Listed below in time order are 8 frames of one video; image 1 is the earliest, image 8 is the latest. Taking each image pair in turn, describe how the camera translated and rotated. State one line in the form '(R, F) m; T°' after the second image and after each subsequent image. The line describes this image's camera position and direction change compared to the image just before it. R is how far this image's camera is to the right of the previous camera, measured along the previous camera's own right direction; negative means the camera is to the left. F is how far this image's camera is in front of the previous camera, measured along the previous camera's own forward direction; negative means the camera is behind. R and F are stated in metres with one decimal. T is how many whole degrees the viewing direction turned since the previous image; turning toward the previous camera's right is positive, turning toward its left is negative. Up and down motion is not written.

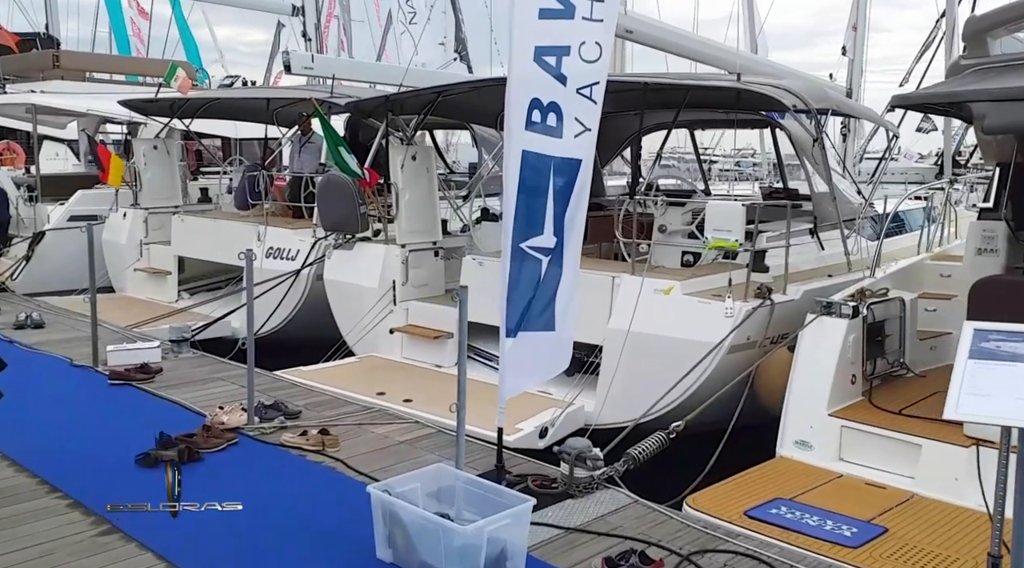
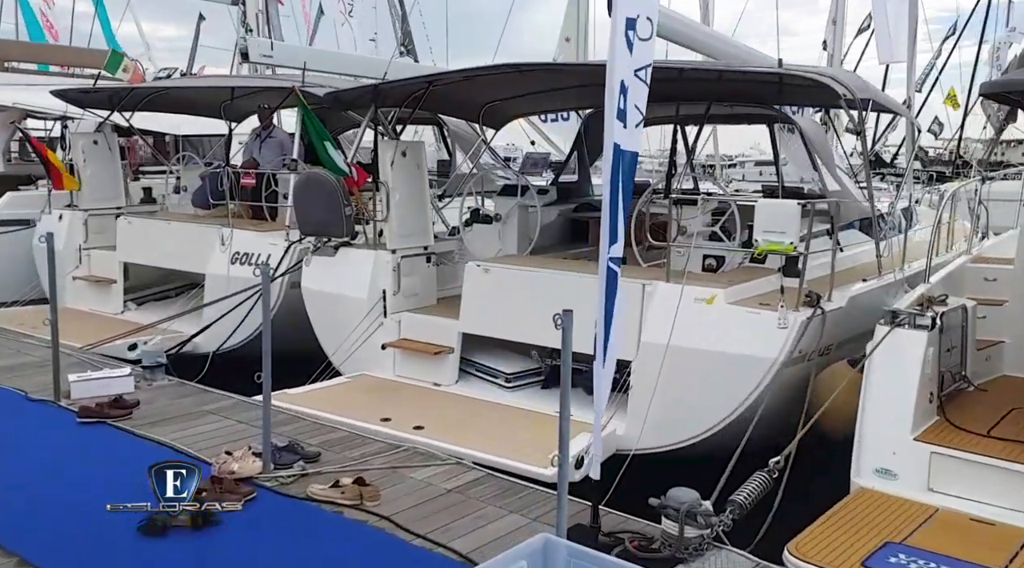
(-0.4, +0.5) m; +5°
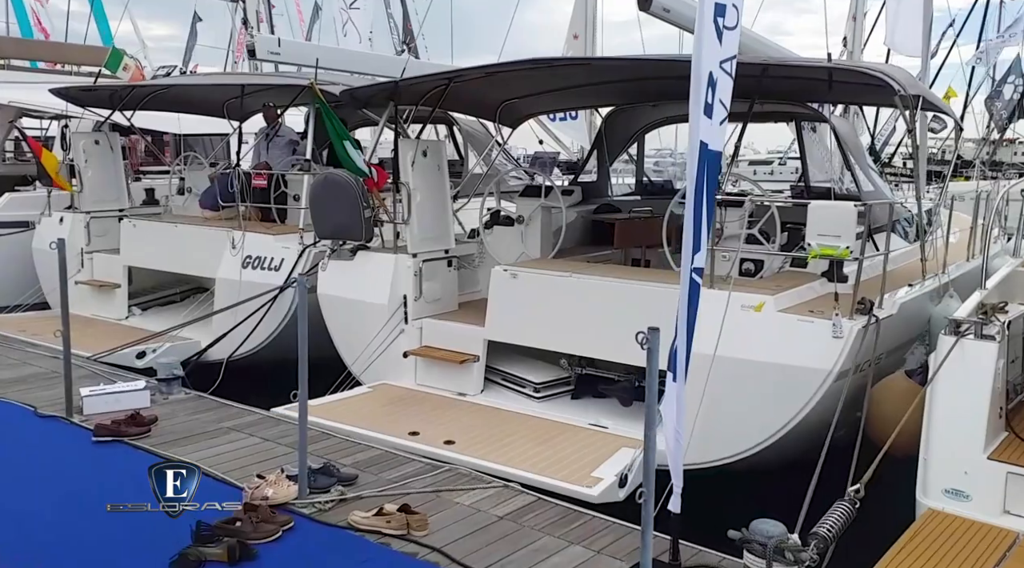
(-0.2, +0.2) m; 0°
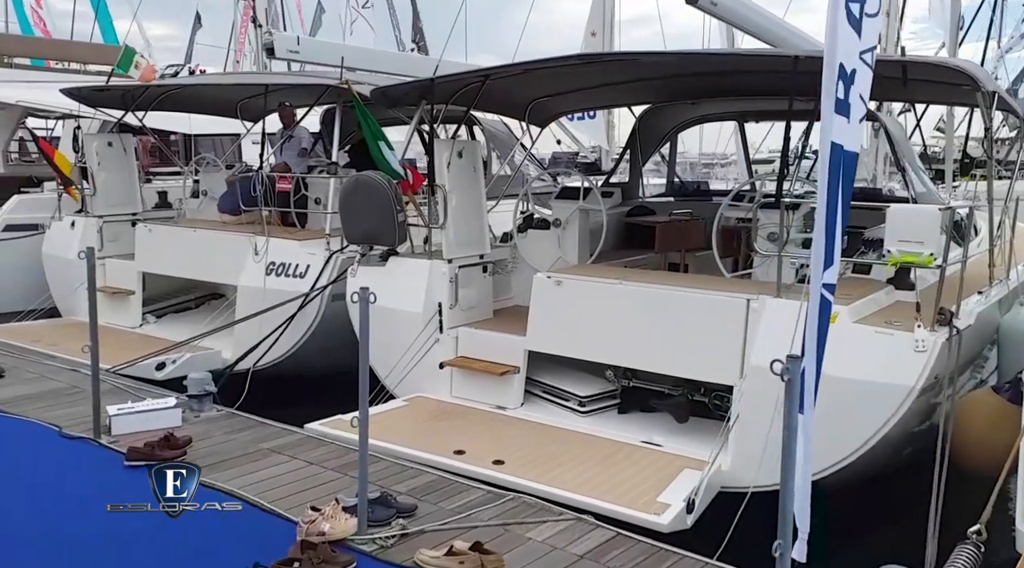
(-0.2, +0.2) m; 0°
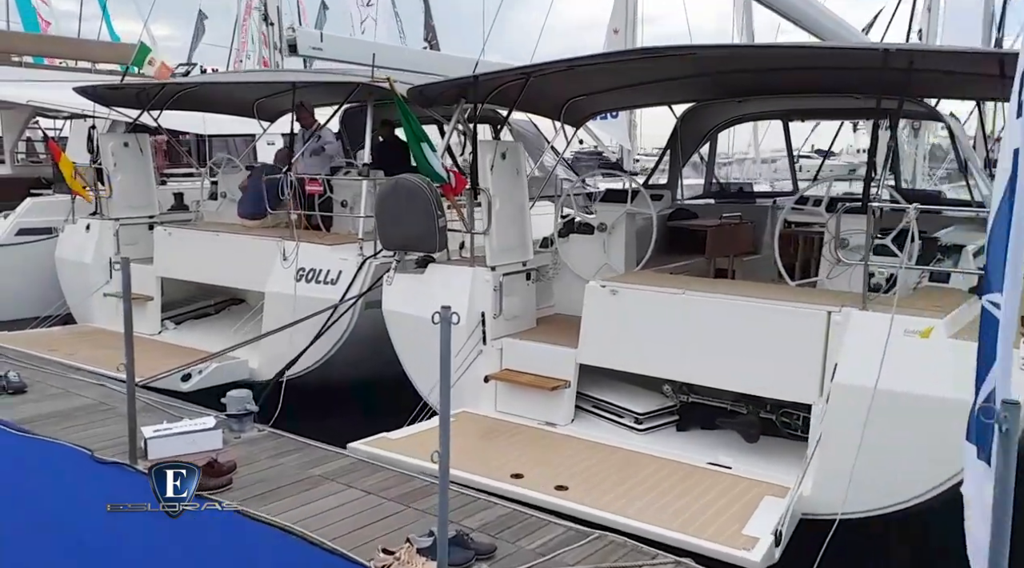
(-0.2, +0.3) m; 0°
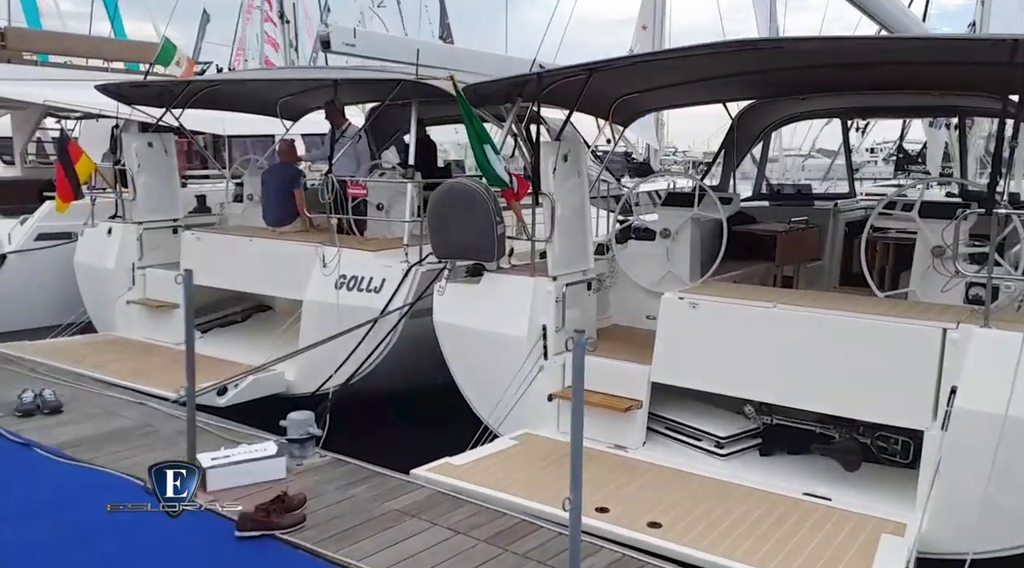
(-0.3, +0.3) m; 0°
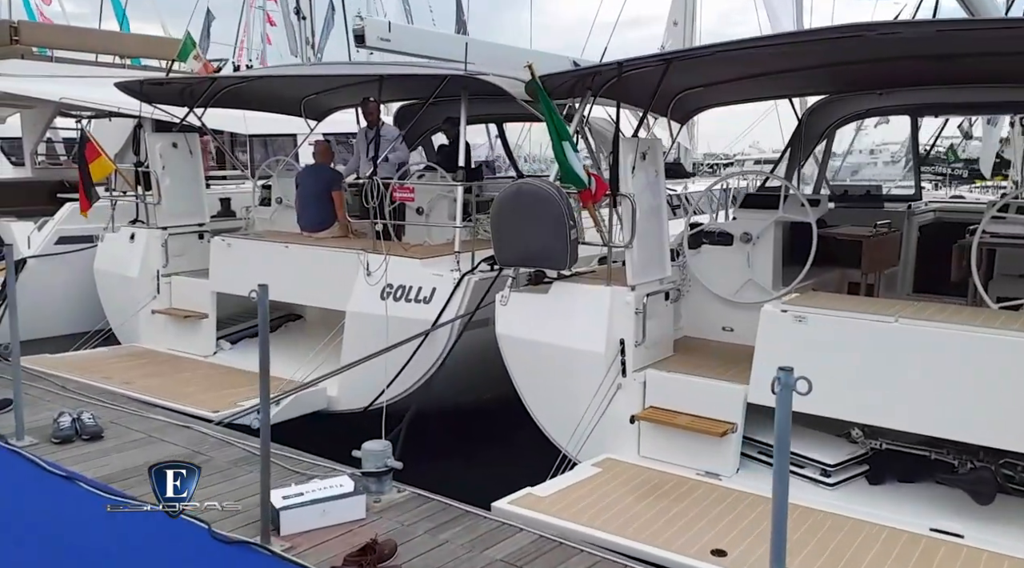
(-0.3, +0.4) m; 0°
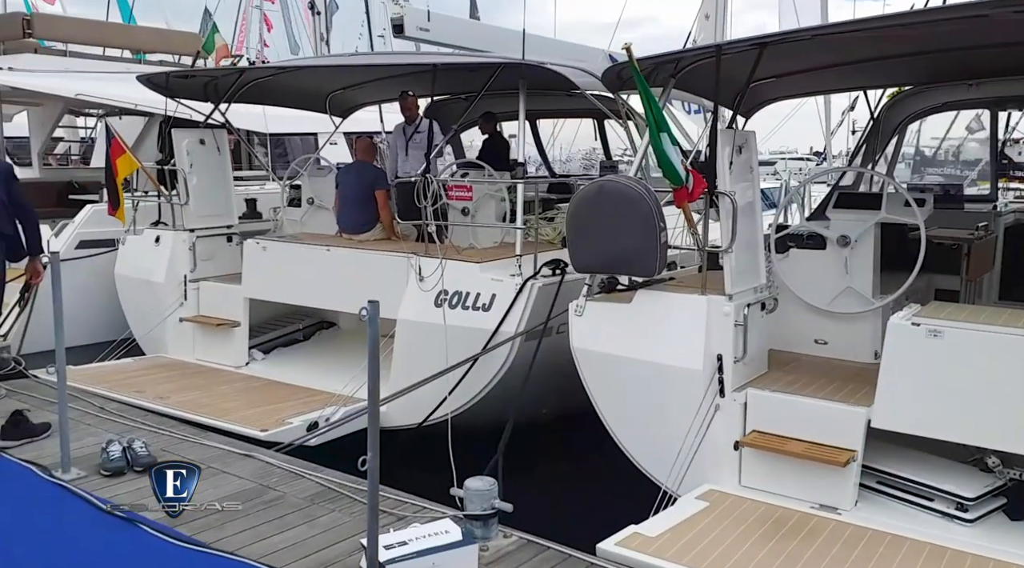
(-0.3, +0.4) m; 0°
